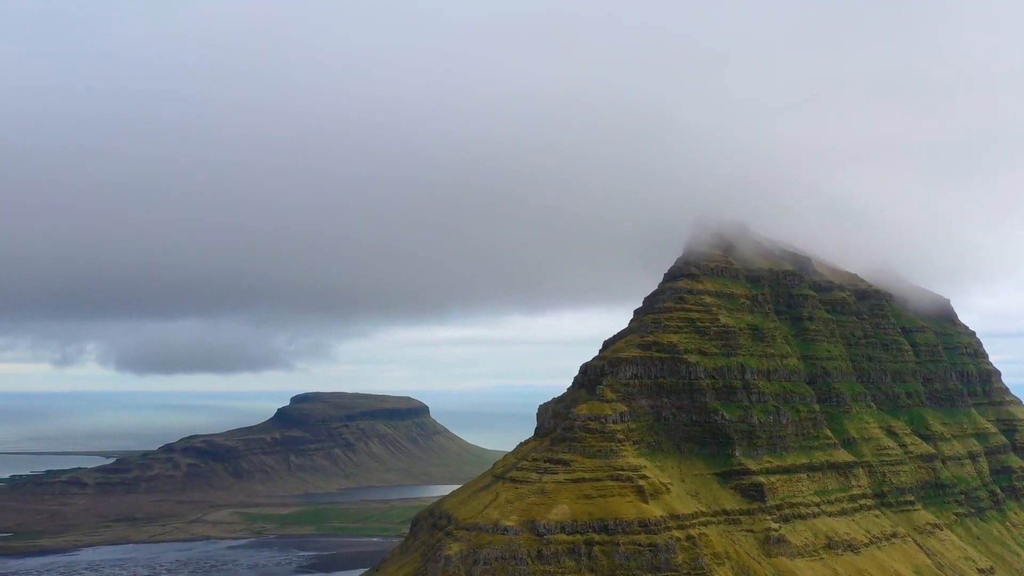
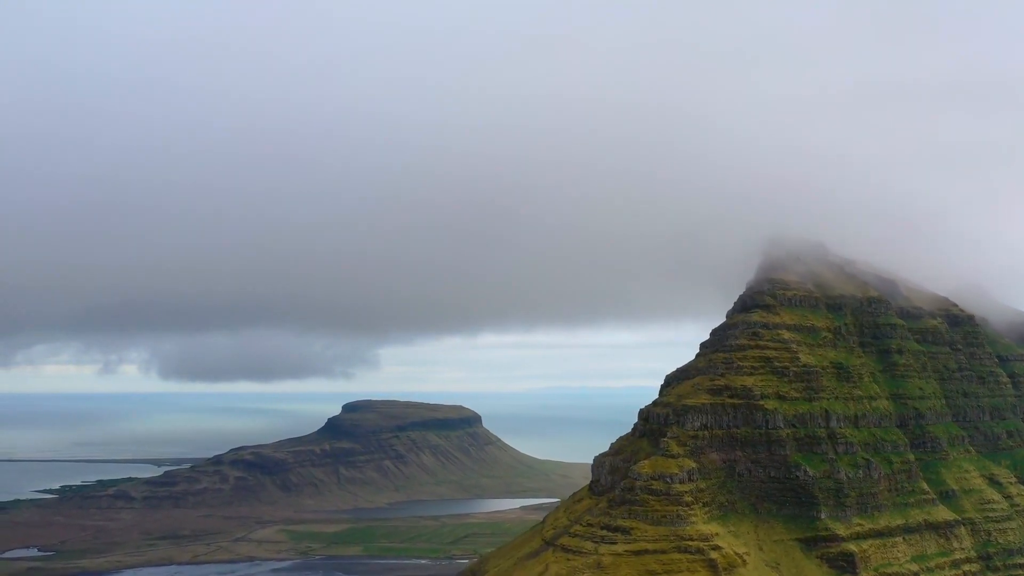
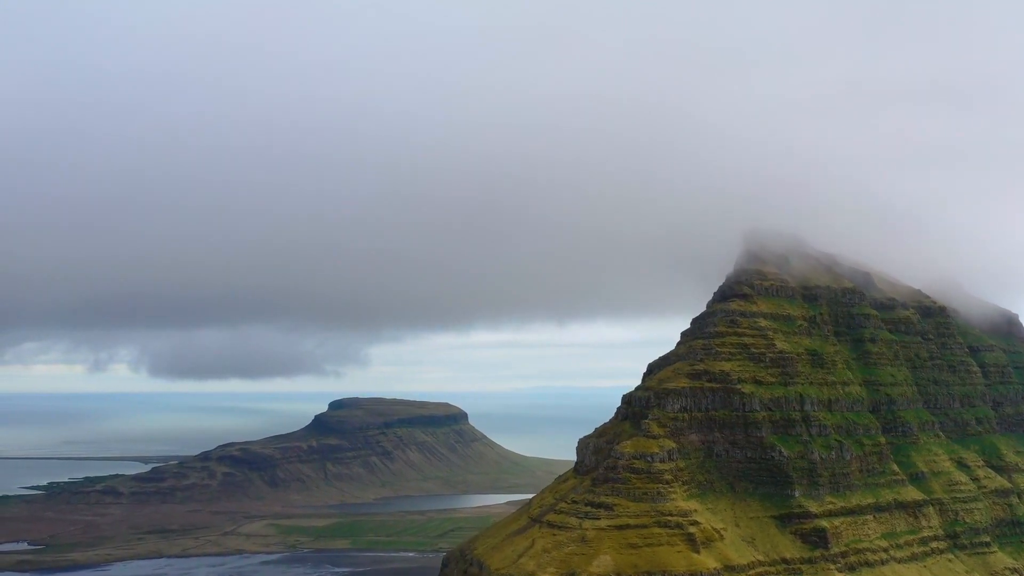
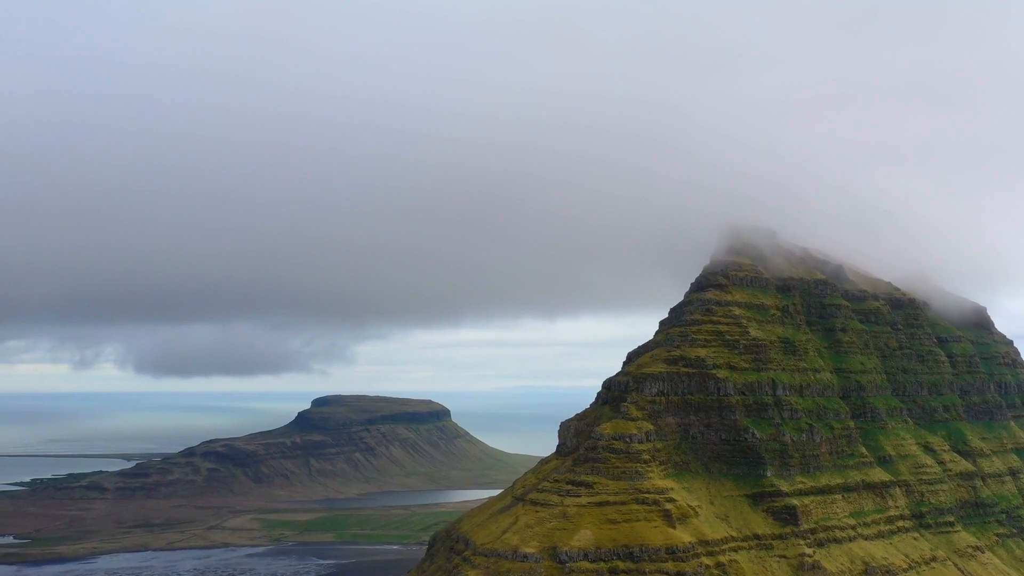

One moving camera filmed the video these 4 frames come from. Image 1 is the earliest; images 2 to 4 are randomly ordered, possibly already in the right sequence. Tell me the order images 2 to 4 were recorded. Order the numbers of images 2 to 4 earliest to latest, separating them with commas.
4, 3, 2
